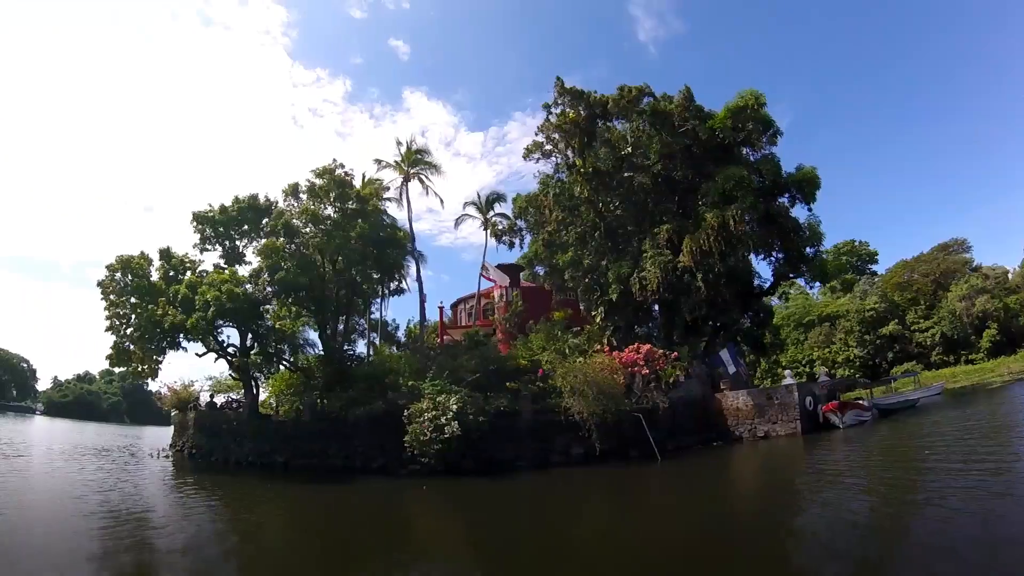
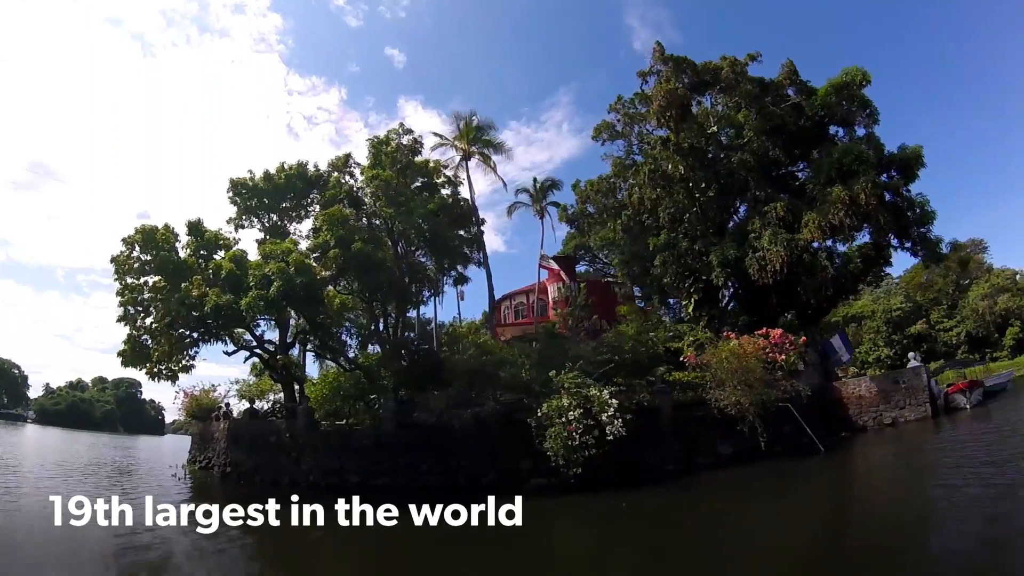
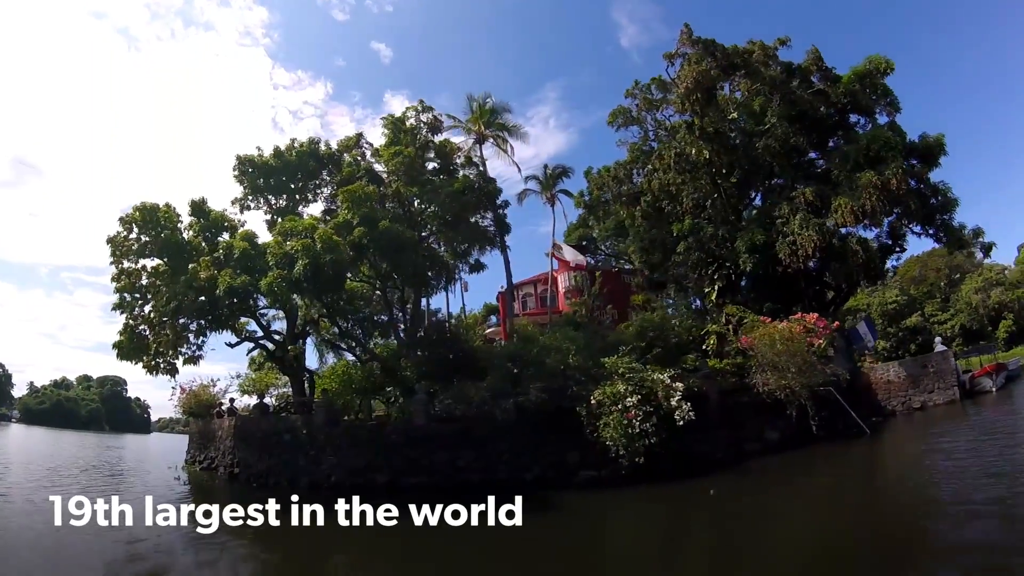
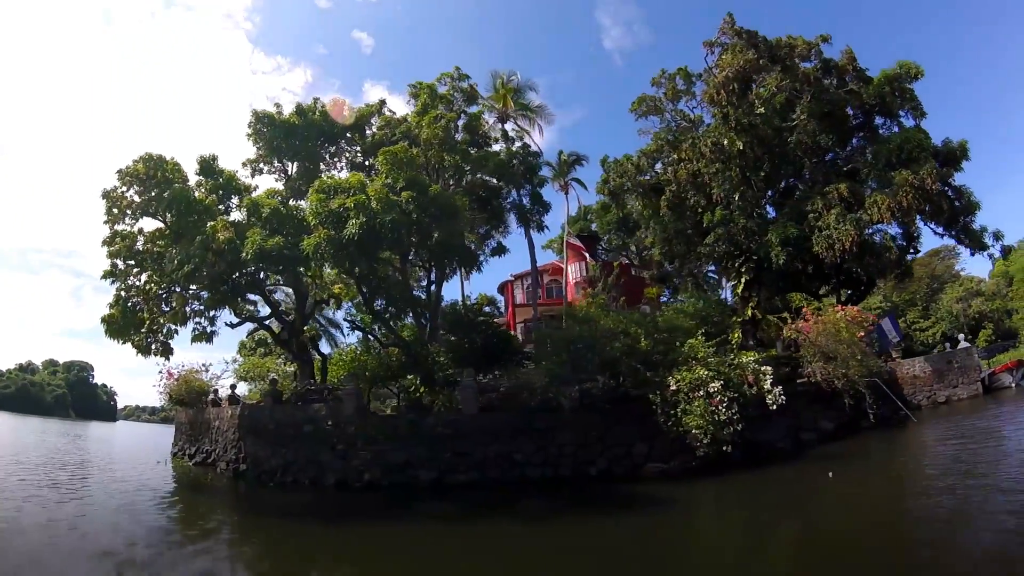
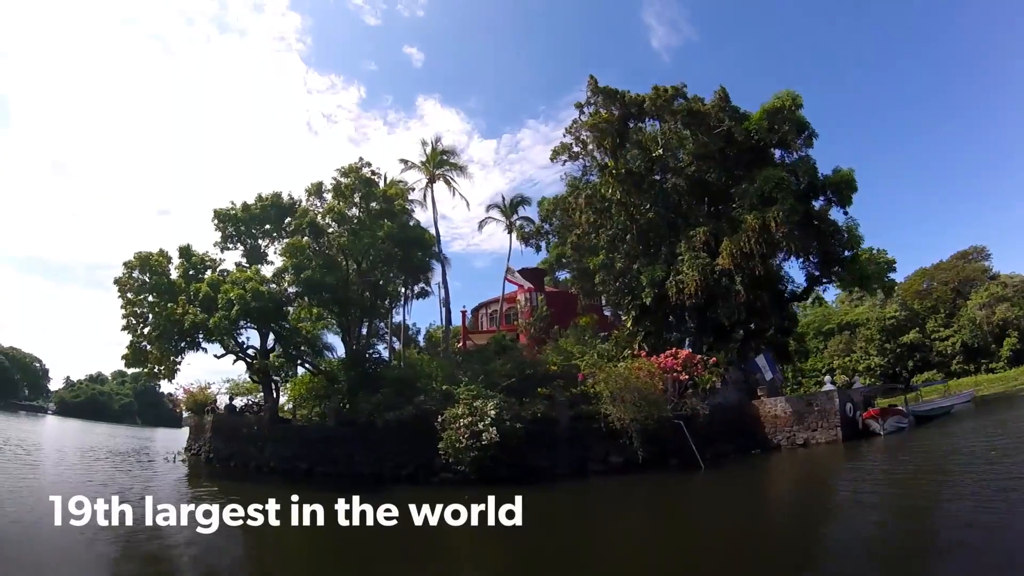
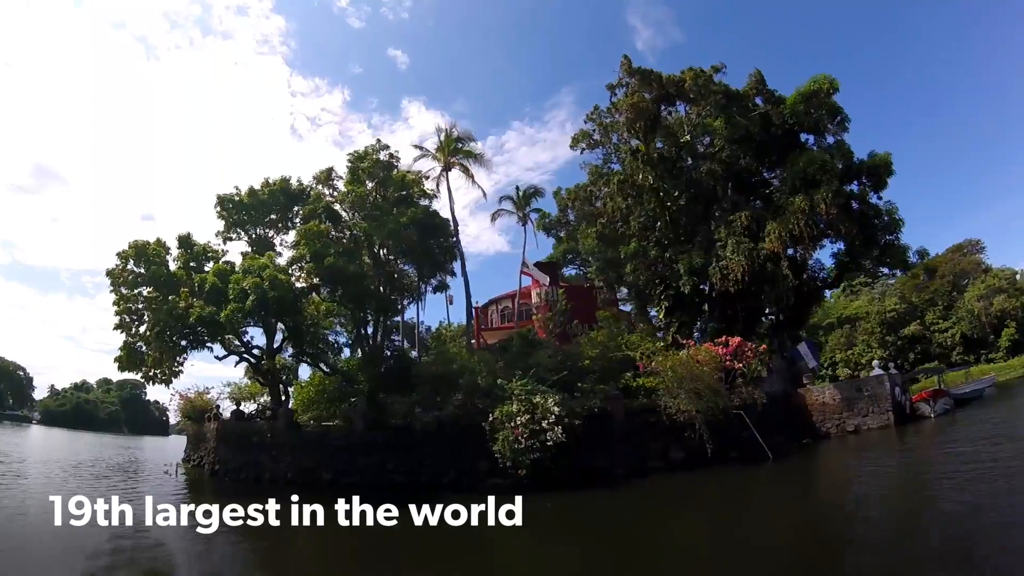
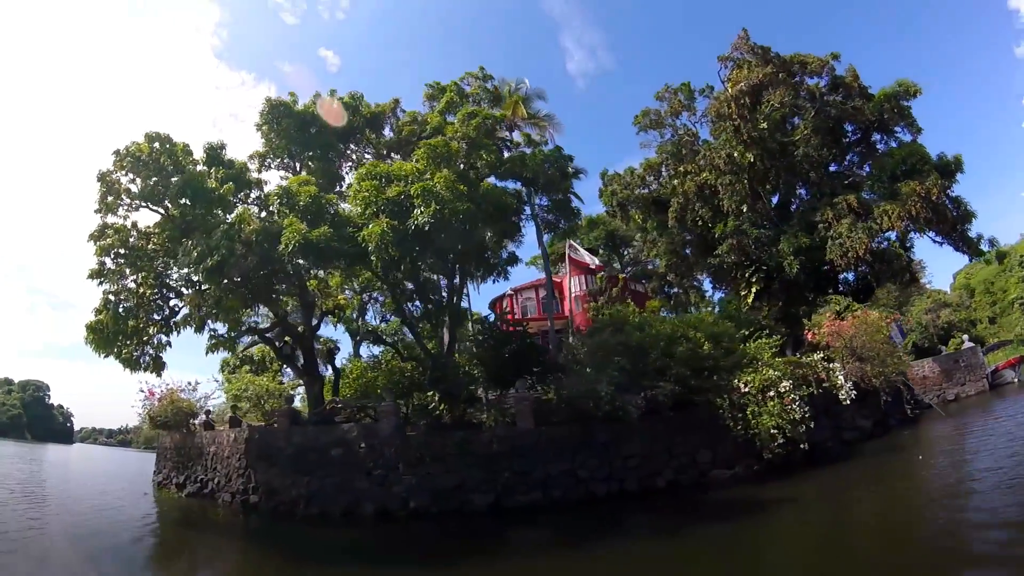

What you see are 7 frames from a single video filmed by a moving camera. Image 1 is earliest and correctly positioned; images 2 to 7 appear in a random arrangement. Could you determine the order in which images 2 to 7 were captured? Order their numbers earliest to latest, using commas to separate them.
5, 6, 2, 3, 4, 7
